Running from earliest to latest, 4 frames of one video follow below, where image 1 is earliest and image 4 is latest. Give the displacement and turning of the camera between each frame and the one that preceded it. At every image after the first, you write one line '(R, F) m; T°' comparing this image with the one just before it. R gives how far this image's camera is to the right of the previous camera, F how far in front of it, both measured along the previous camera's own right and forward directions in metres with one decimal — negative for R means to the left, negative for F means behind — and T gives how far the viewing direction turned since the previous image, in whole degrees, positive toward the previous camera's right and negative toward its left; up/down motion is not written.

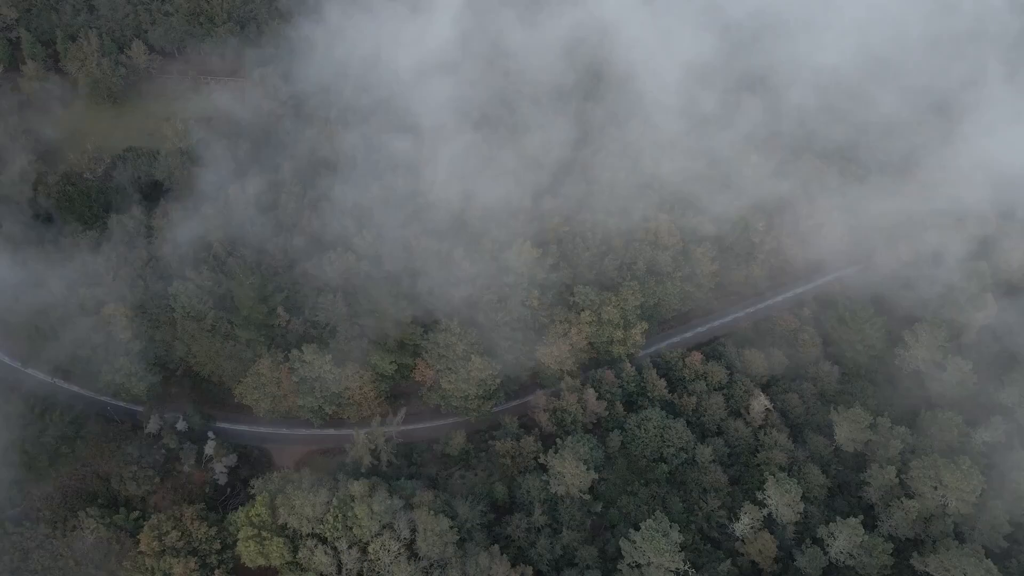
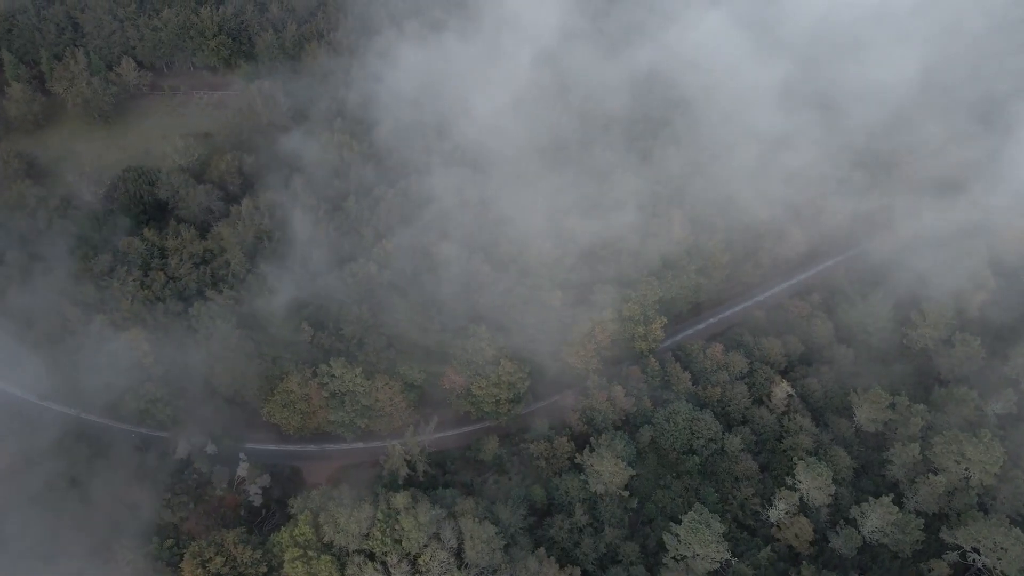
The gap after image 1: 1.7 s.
(-4.0, +0.1) m; +2°
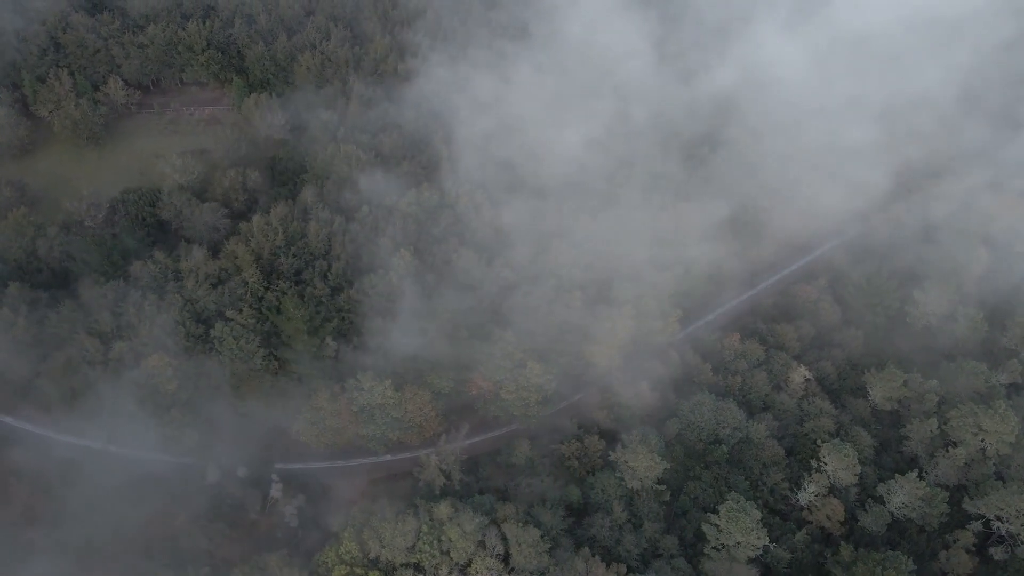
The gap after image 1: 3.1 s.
(-3.9, +0.1) m; +2°
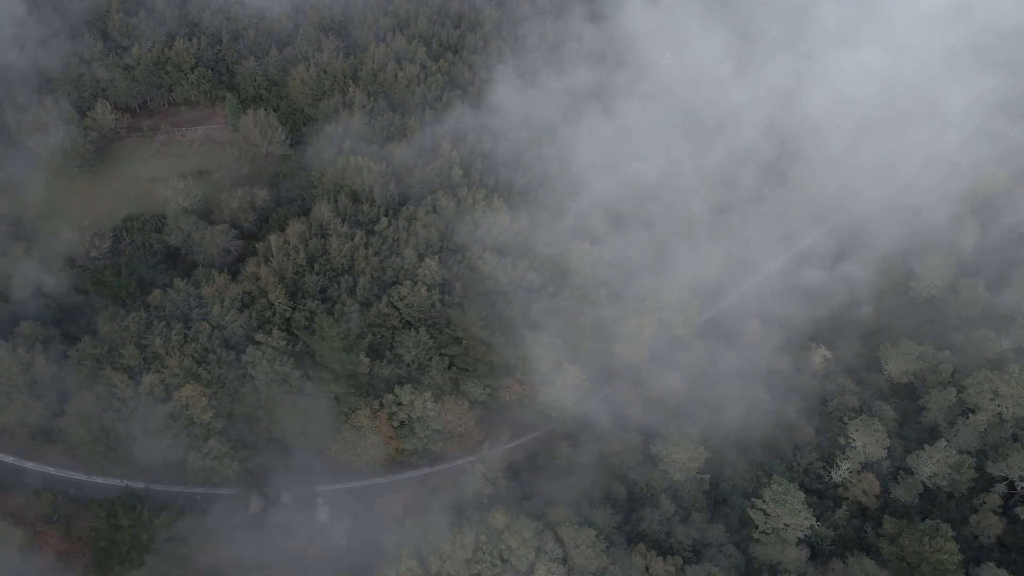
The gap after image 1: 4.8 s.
(-4.8, +0.2) m; +3°
